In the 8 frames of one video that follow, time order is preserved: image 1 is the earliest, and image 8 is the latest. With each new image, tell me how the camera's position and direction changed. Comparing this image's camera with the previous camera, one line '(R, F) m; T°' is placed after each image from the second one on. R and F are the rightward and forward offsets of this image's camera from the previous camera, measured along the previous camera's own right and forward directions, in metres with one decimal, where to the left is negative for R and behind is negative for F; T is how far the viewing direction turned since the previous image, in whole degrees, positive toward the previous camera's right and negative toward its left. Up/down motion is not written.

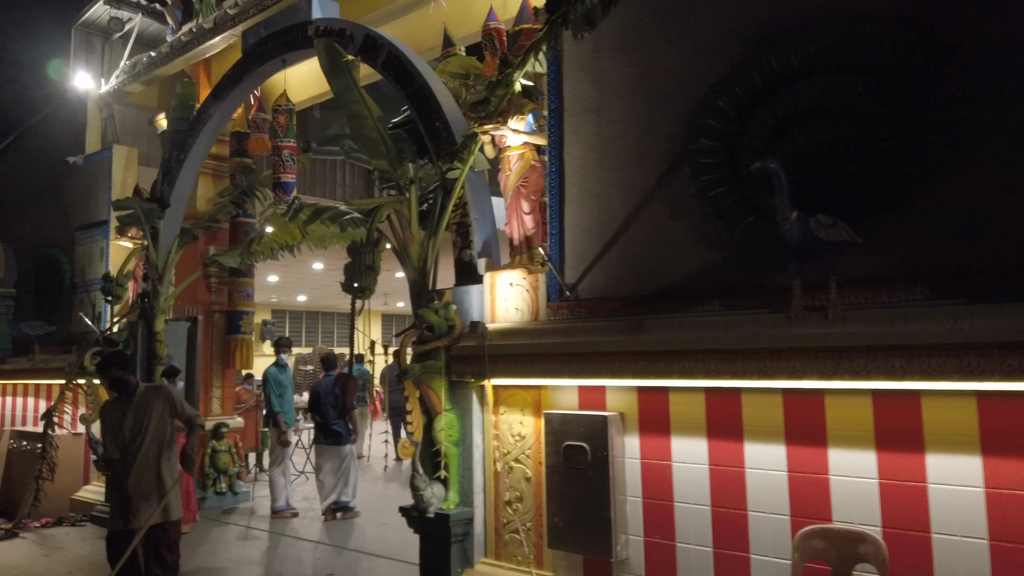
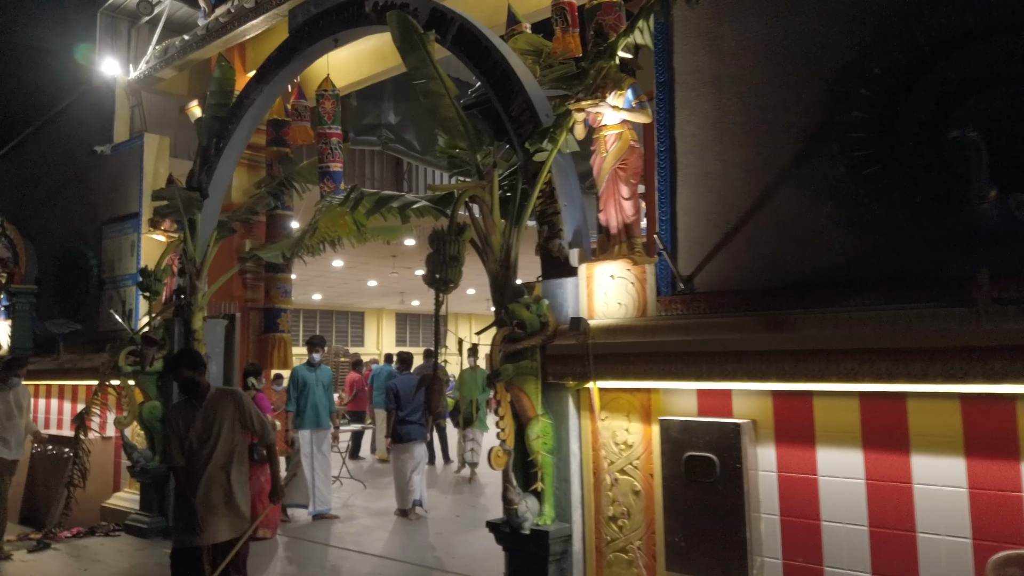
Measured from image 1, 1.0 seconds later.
(-0.5, +0.4) m; 0°
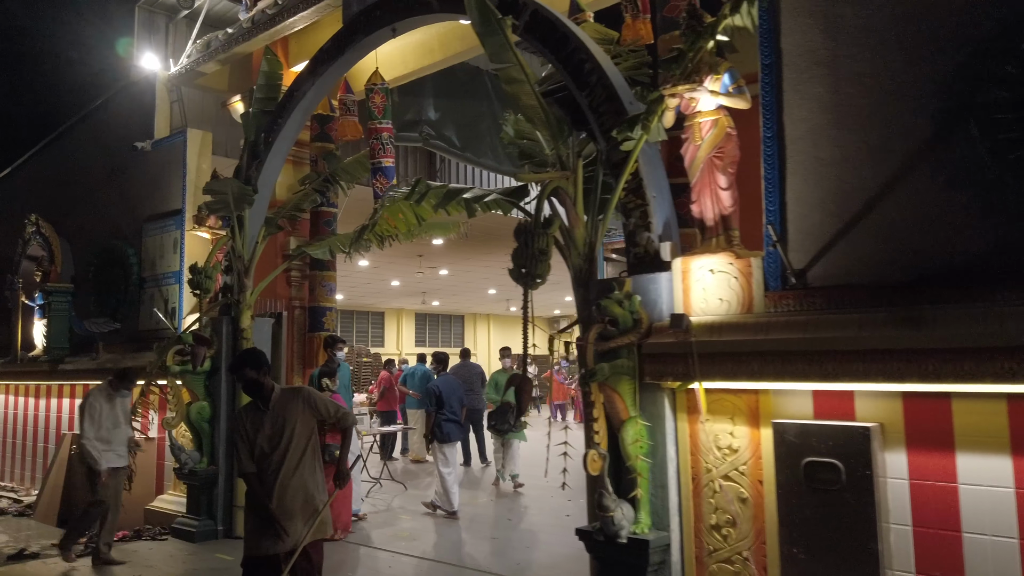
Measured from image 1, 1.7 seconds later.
(-0.4, +0.2) m; -1°
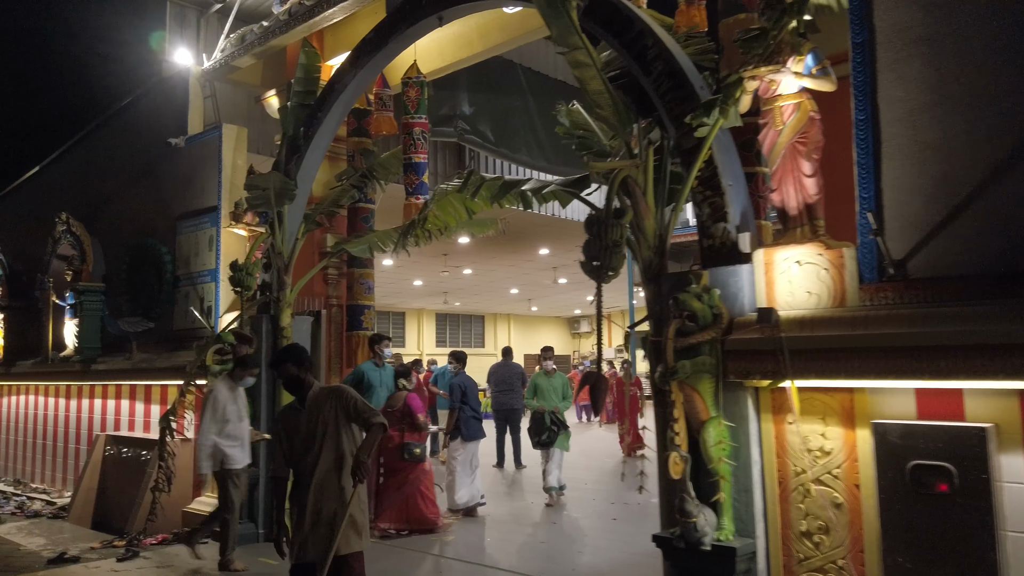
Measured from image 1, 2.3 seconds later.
(-0.3, +0.2) m; -1°
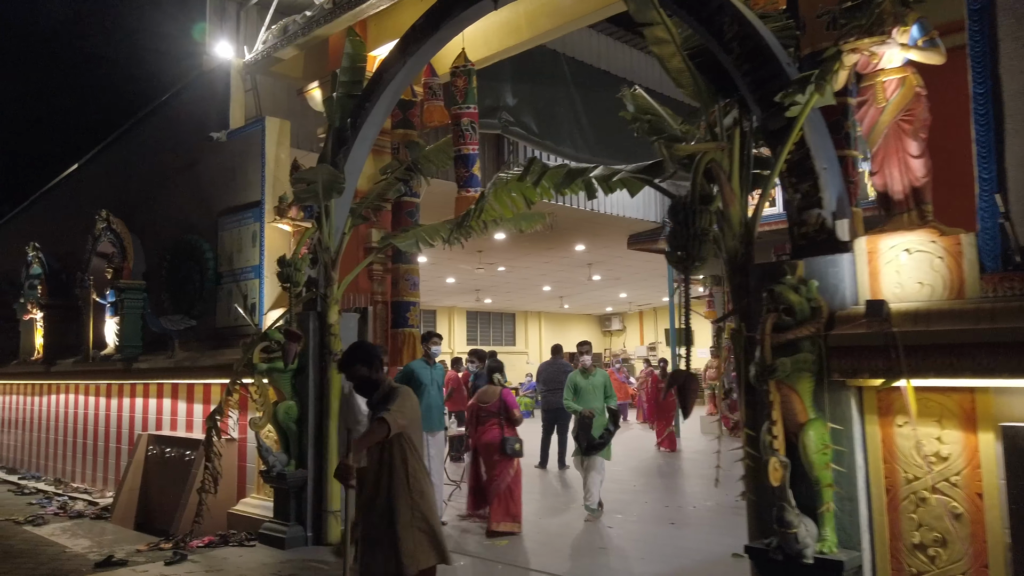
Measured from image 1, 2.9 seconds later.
(-0.2, +0.2) m; -2°
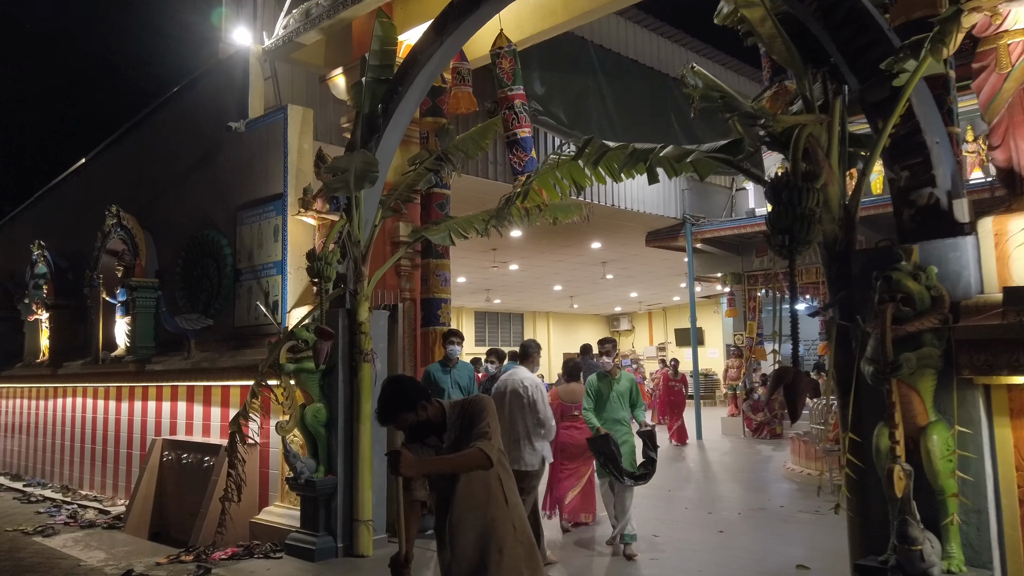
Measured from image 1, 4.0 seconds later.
(-0.3, +0.3) m; 0°
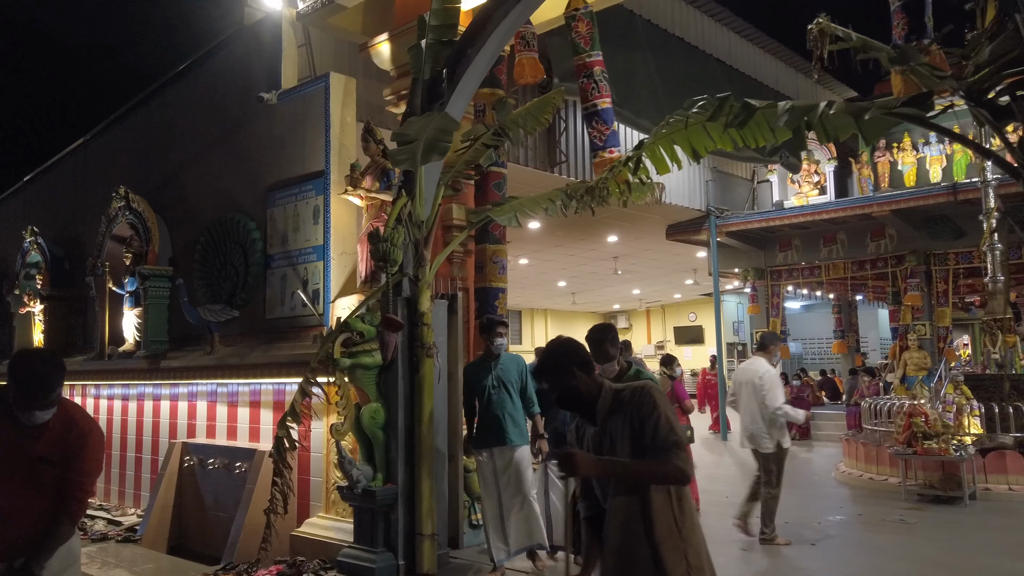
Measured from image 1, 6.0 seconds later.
(-0.7, +0.6) m; +2°
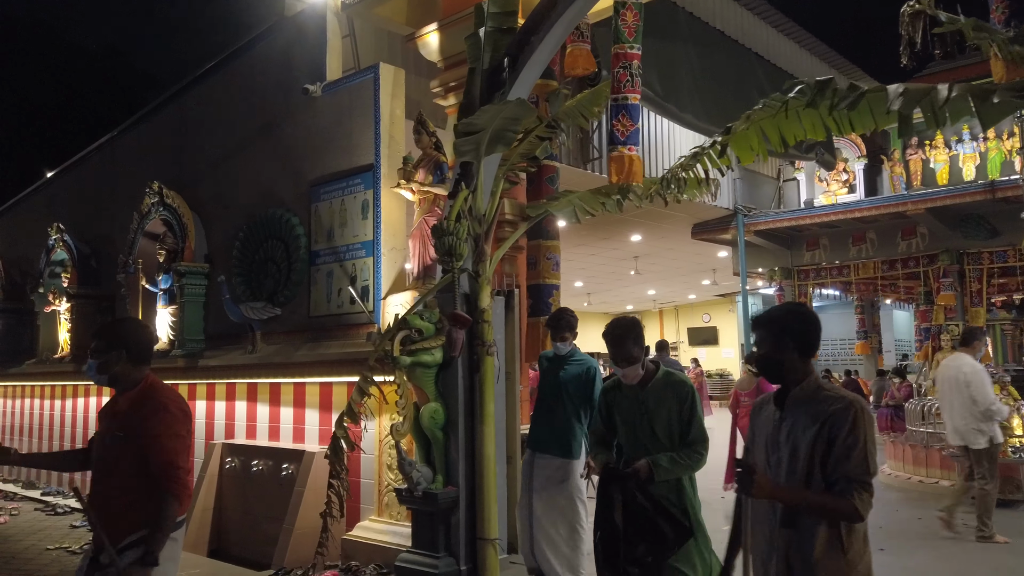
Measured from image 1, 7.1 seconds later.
(-0.4, +0.2) m; 0°
